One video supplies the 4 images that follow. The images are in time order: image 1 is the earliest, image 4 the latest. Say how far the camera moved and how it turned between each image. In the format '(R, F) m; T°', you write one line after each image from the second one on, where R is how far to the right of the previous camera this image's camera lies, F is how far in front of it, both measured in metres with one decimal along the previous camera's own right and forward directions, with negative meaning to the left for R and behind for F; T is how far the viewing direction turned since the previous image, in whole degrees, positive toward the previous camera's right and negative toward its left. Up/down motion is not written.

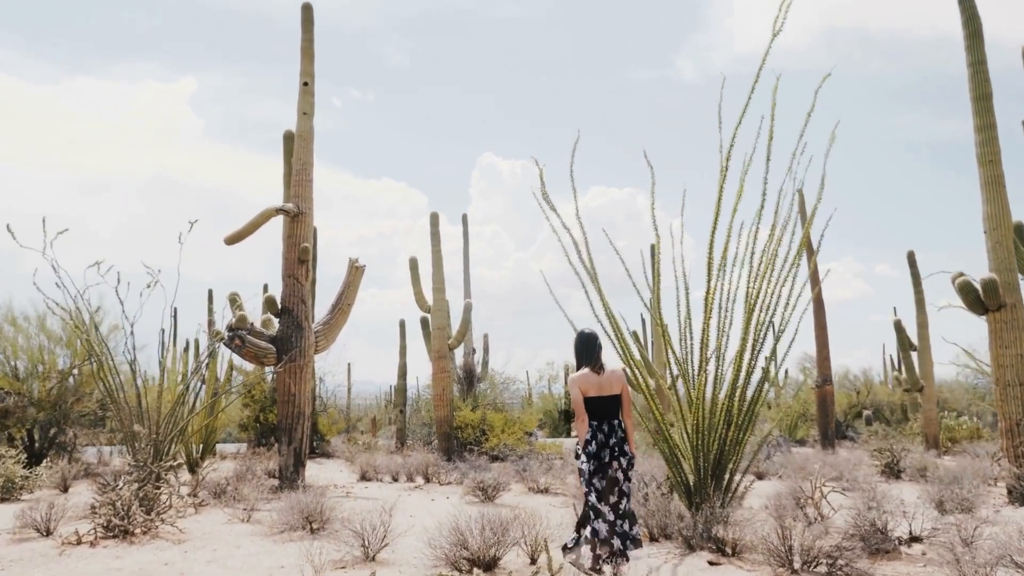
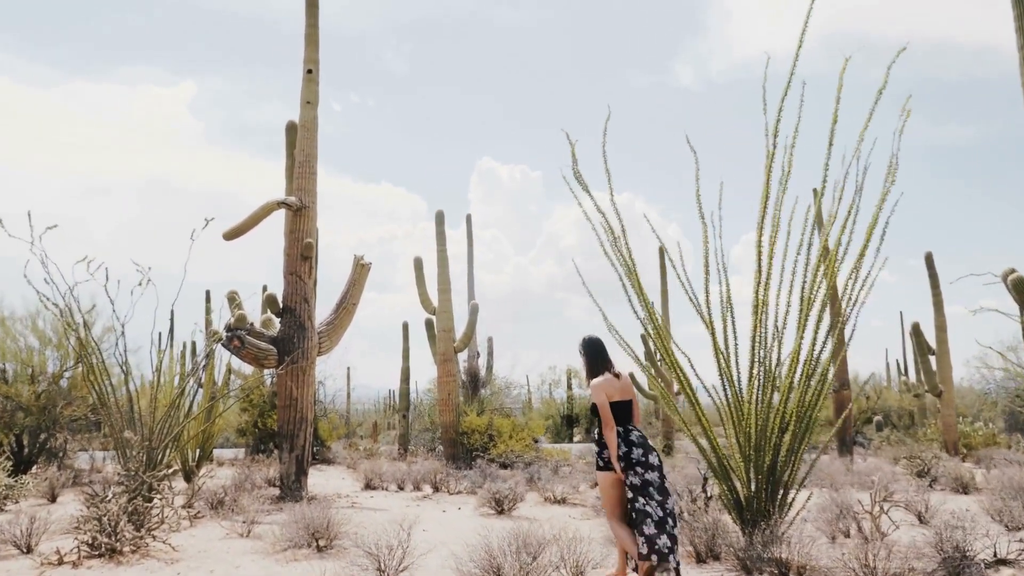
(-0.2, +0.5) m; 0°
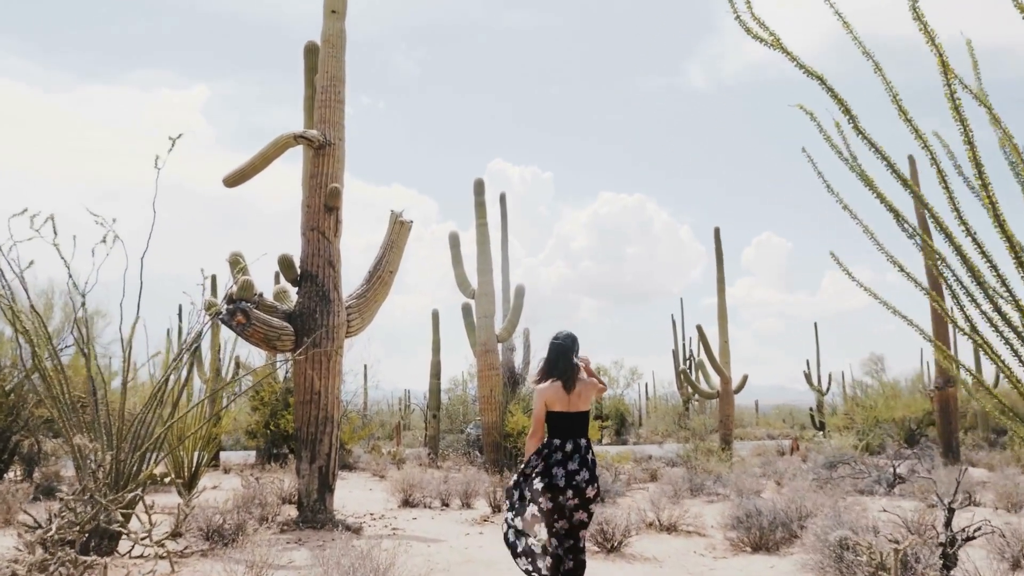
(-0.7, +2.0) m; -1°
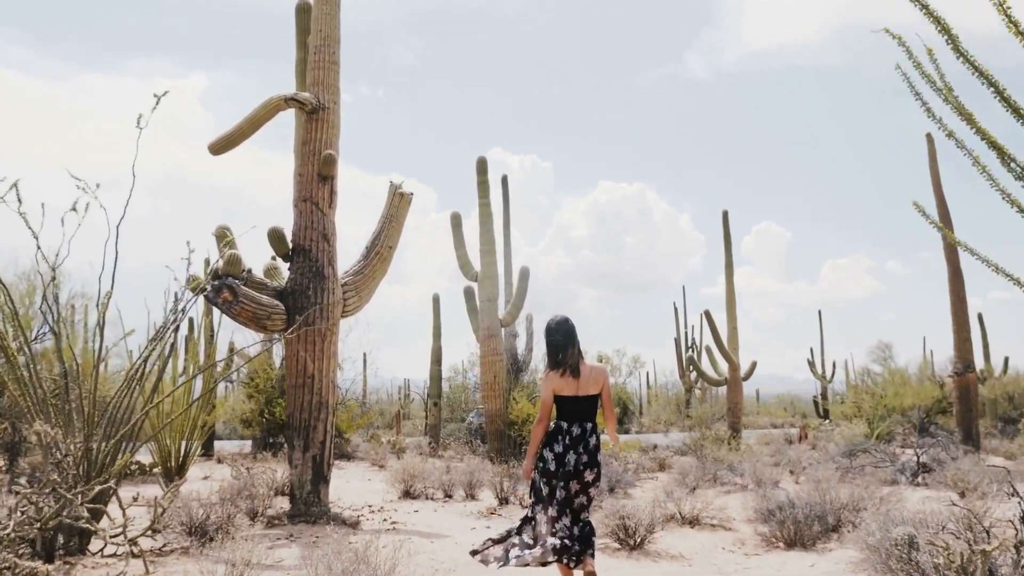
(-0.1, +0.5) m; 0°
